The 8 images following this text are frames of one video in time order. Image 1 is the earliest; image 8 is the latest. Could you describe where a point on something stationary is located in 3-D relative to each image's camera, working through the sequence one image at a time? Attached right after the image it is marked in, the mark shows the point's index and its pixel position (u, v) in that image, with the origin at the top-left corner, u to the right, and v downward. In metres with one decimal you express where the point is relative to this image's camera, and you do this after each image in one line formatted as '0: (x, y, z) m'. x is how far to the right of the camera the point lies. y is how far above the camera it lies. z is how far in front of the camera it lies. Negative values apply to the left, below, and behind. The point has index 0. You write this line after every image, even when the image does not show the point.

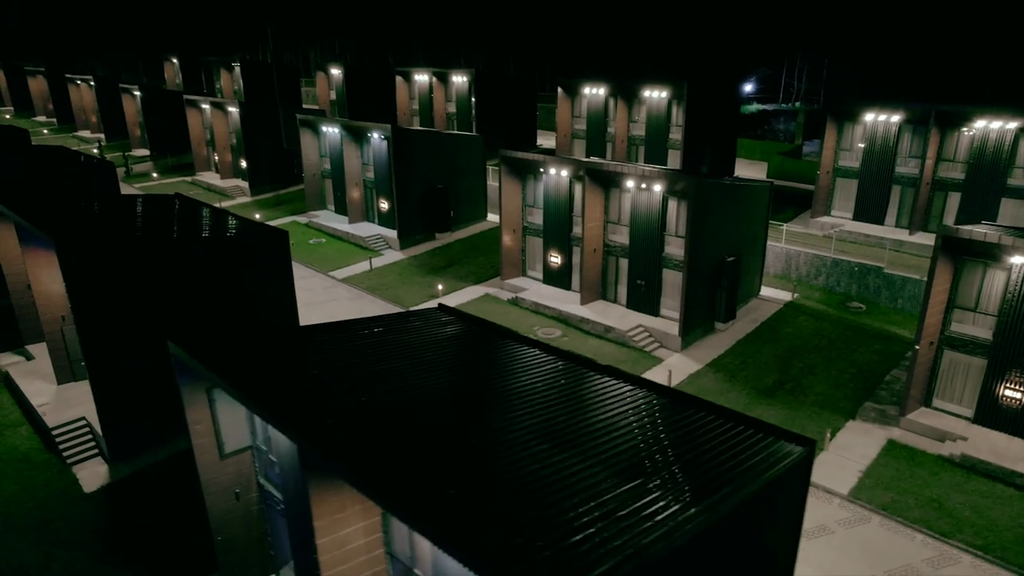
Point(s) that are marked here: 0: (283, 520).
0: (-5.0, -5.1, +13.0) m
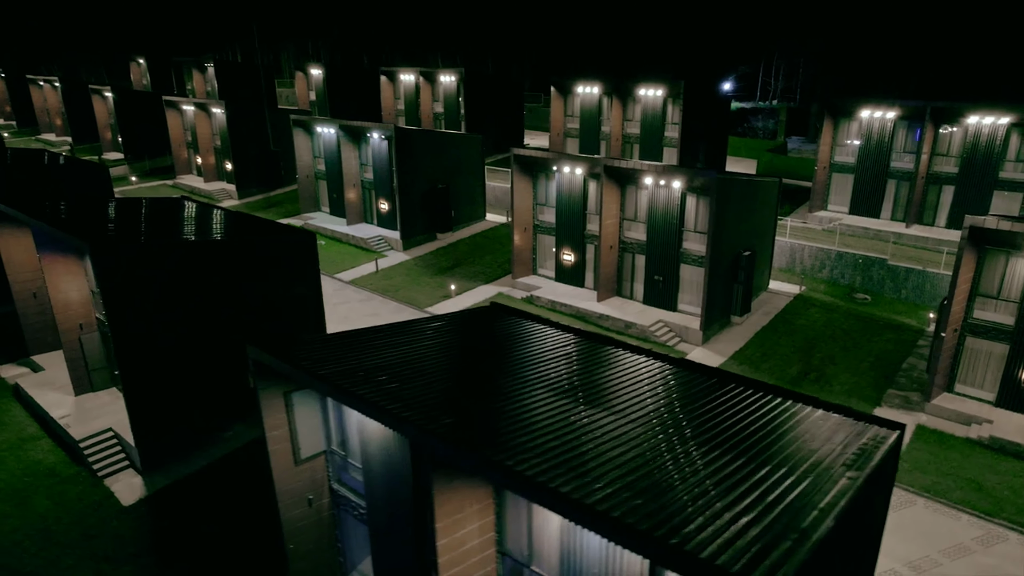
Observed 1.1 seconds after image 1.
0: (-3.3, -5.1, +12.8) m
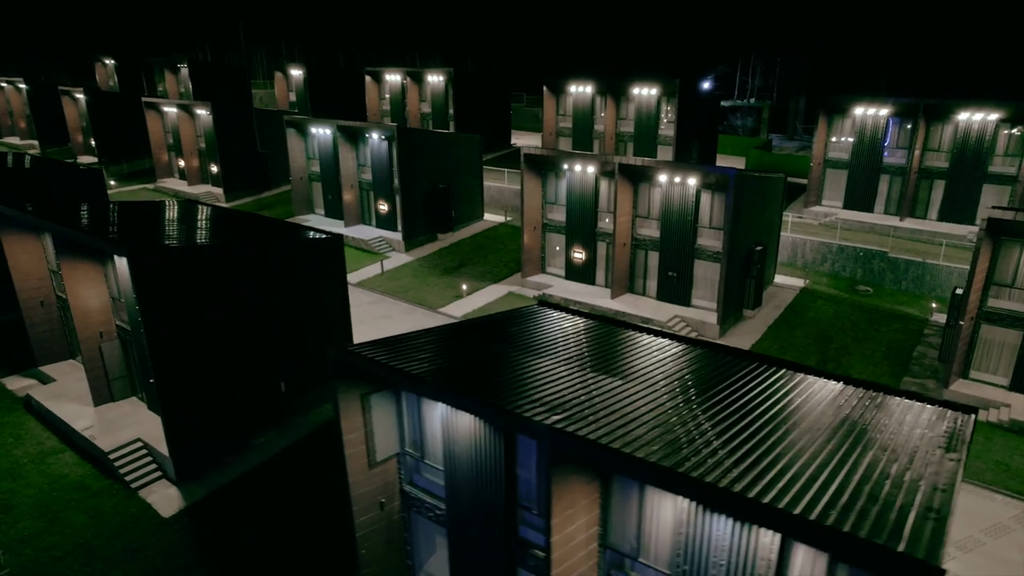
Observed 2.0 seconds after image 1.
0: (-1.7, -5.1, +12.7) m
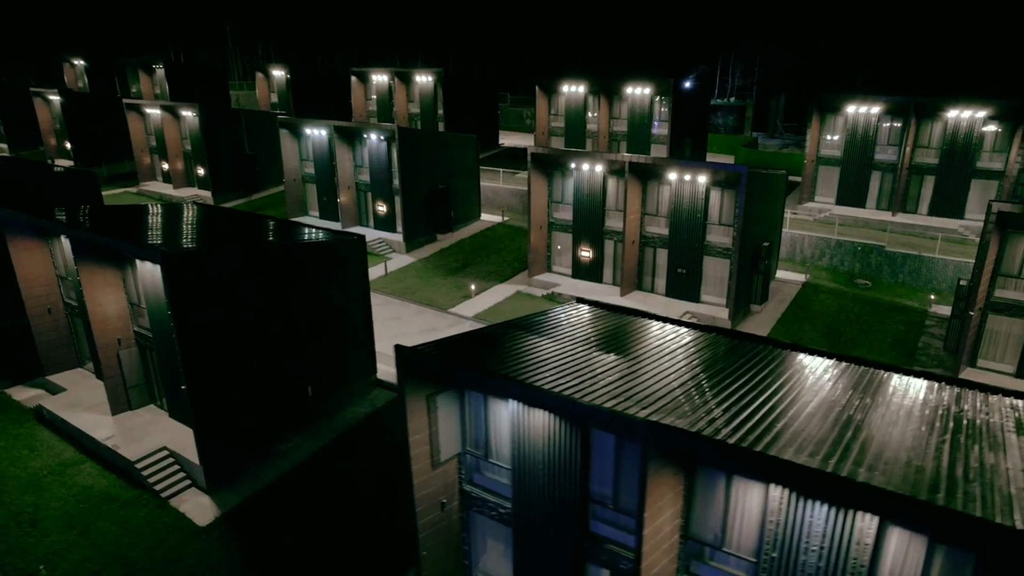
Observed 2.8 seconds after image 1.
0: (-0.4, -5.0, +12.6) m
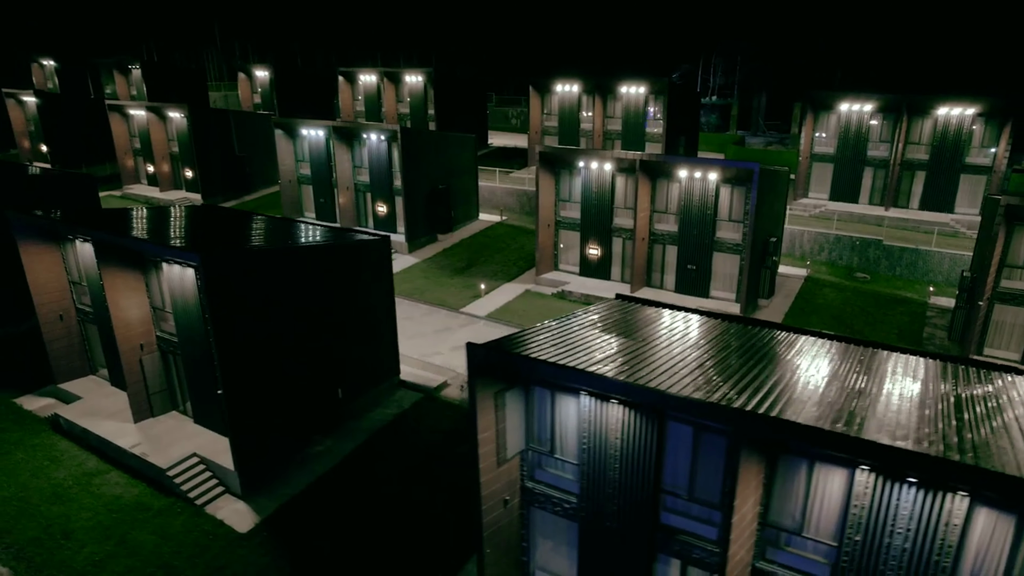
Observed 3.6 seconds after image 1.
0: (+0.9, -4.9, +12.7) m
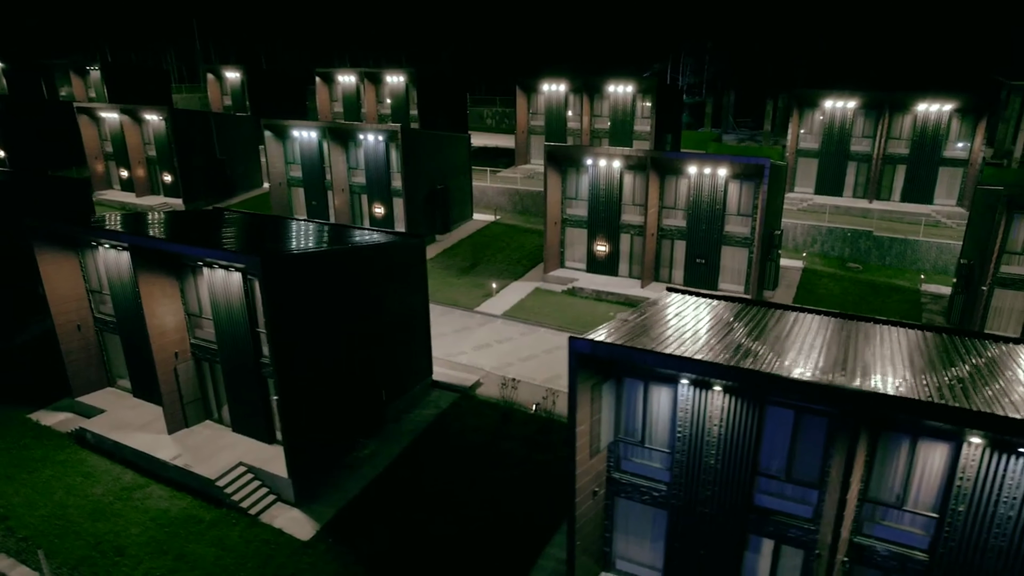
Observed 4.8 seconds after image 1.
0: (+2.7, -4.8, +12.9) m
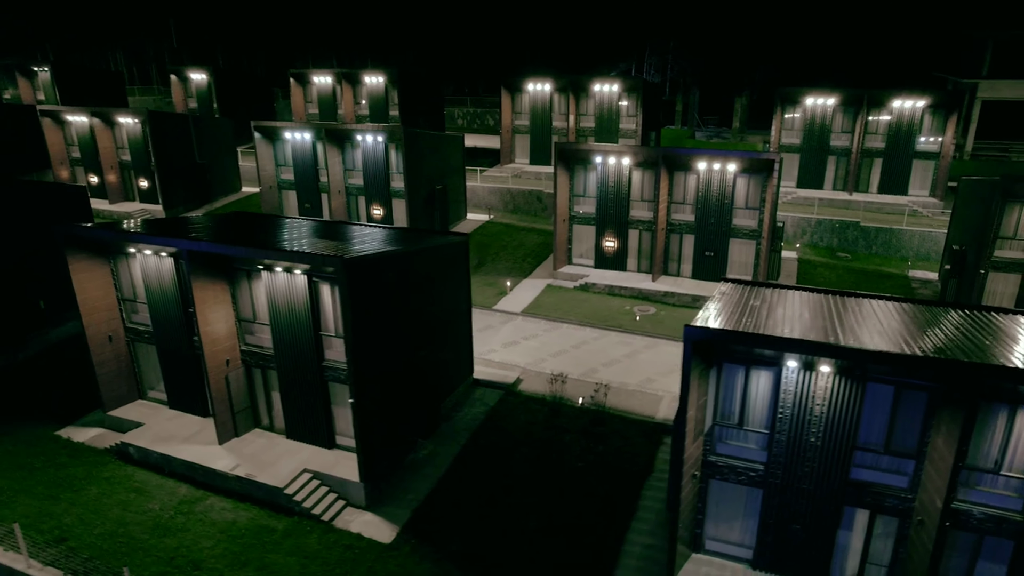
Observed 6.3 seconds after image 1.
0: (+5.0, -4.6, +13.4) m
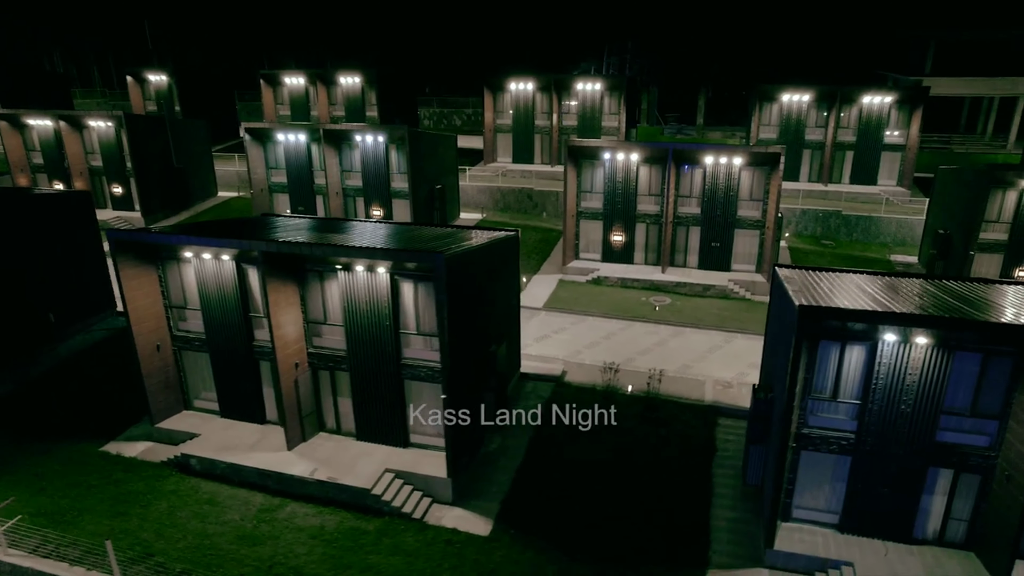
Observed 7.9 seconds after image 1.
0: (+7.5, -4.1, +14.3) m
